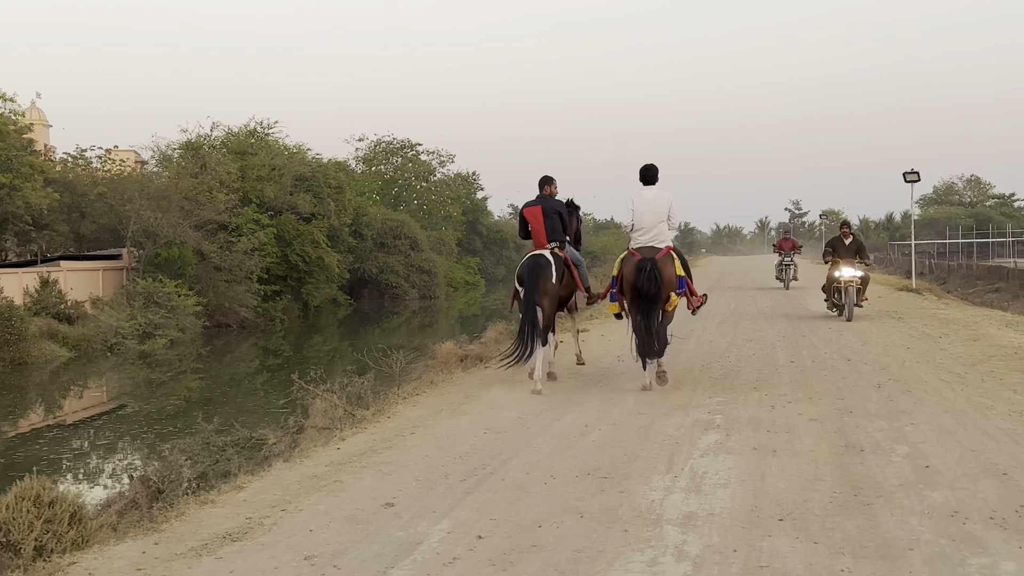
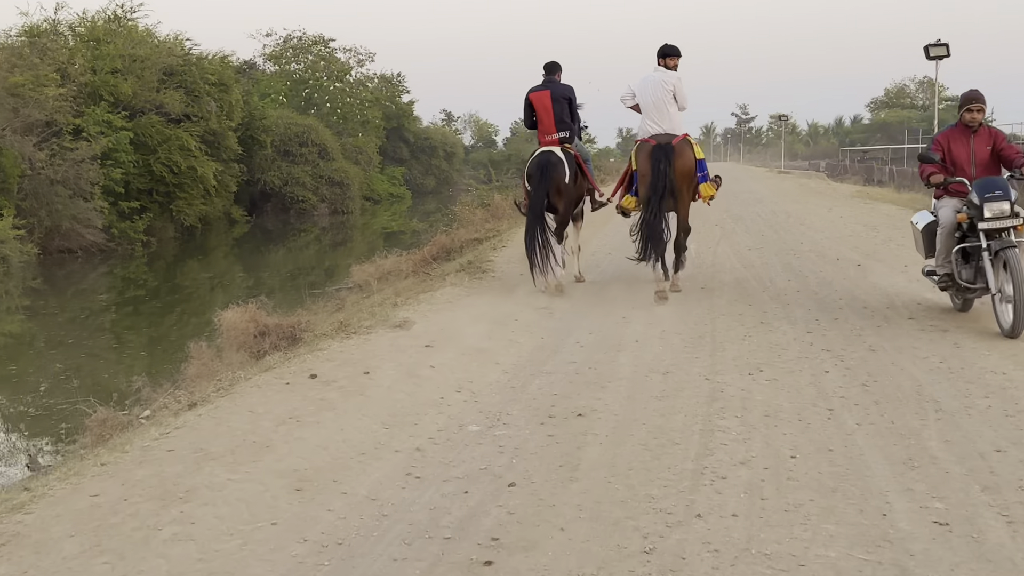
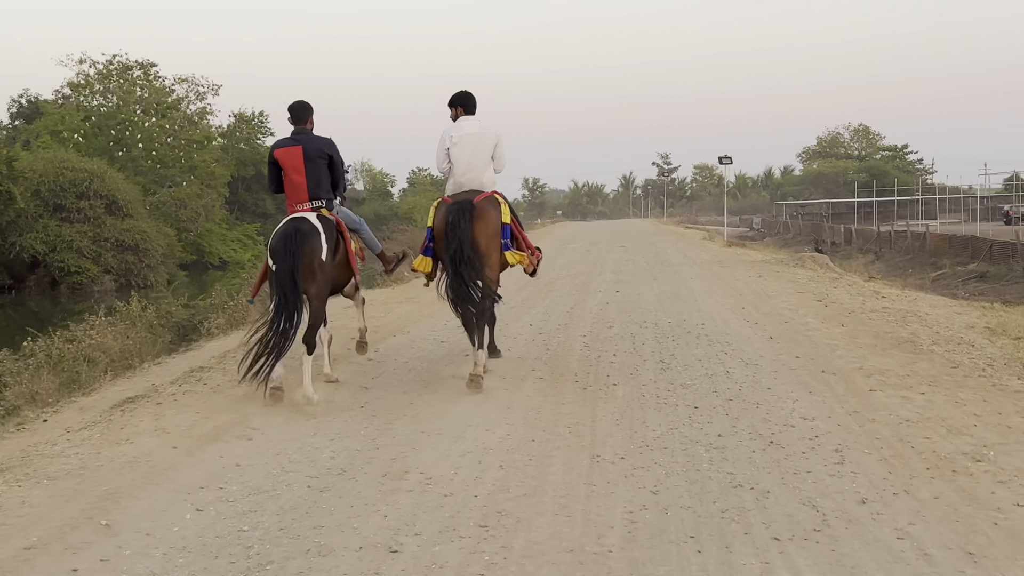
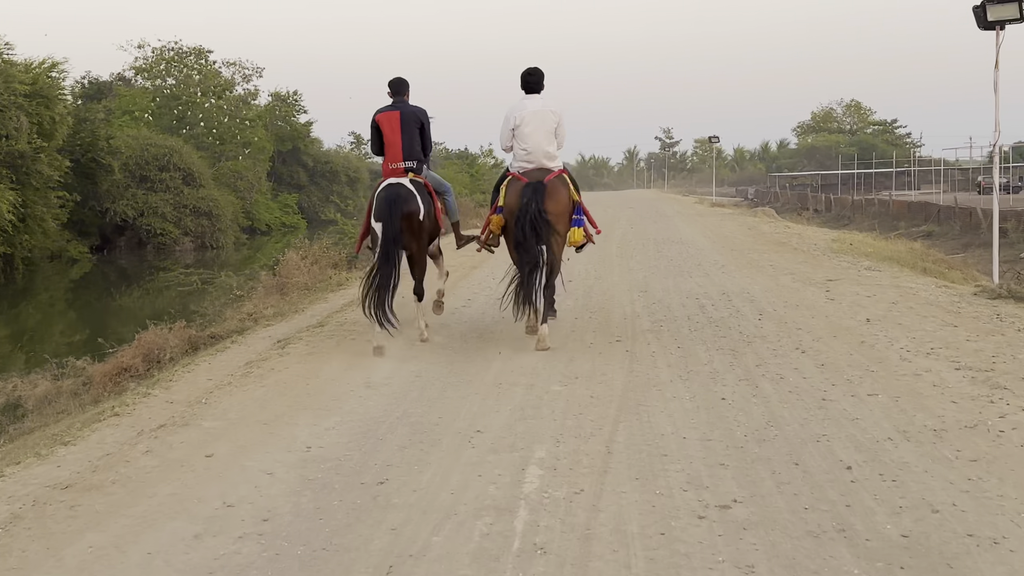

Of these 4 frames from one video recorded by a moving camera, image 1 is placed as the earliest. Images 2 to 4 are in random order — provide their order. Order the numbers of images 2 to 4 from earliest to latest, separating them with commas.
2, 4, 3
